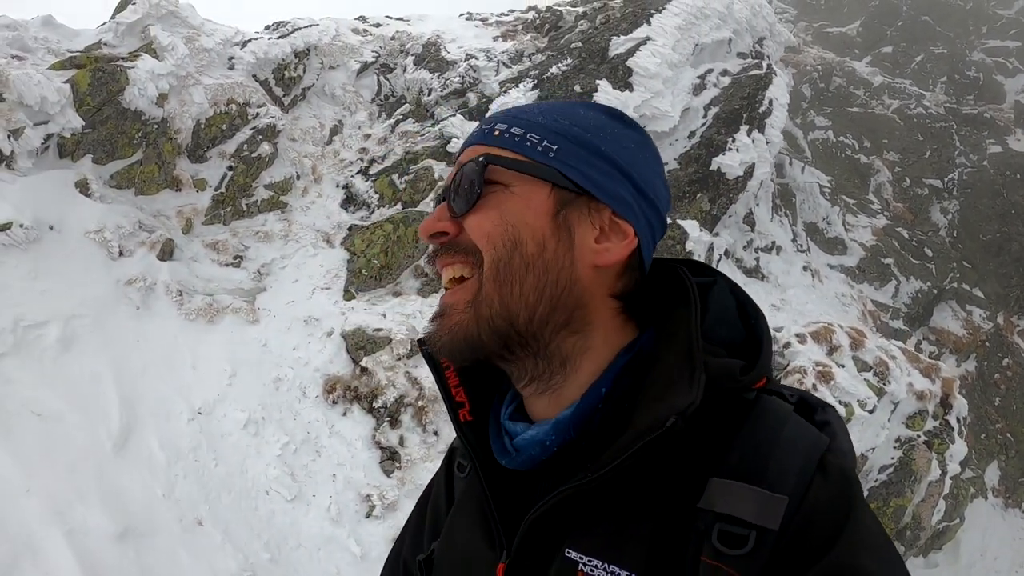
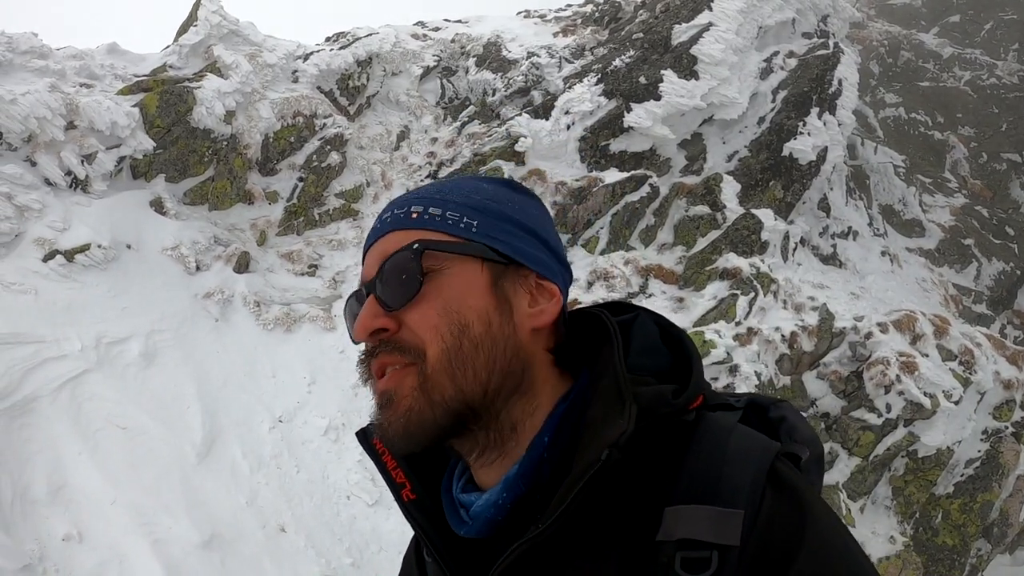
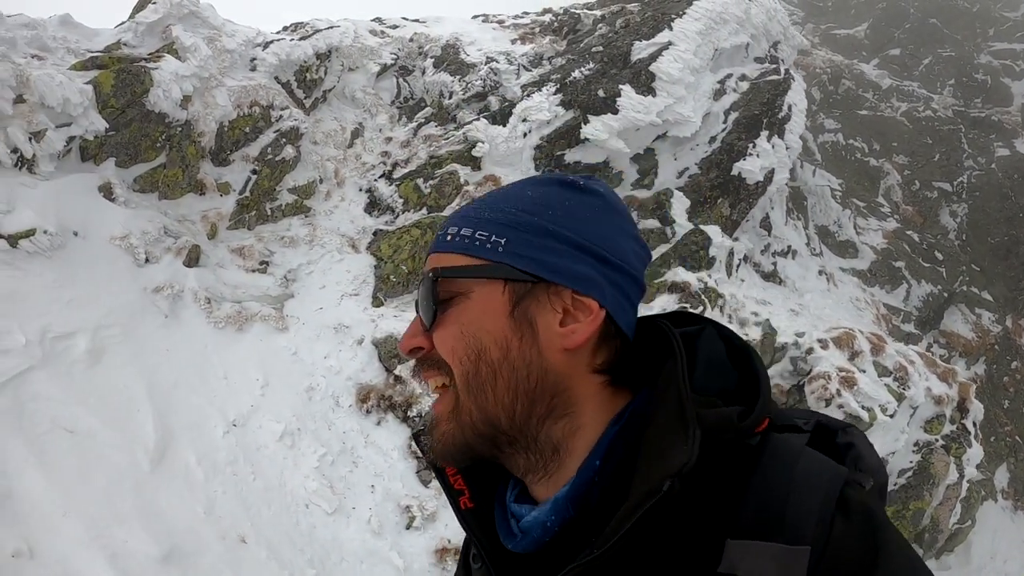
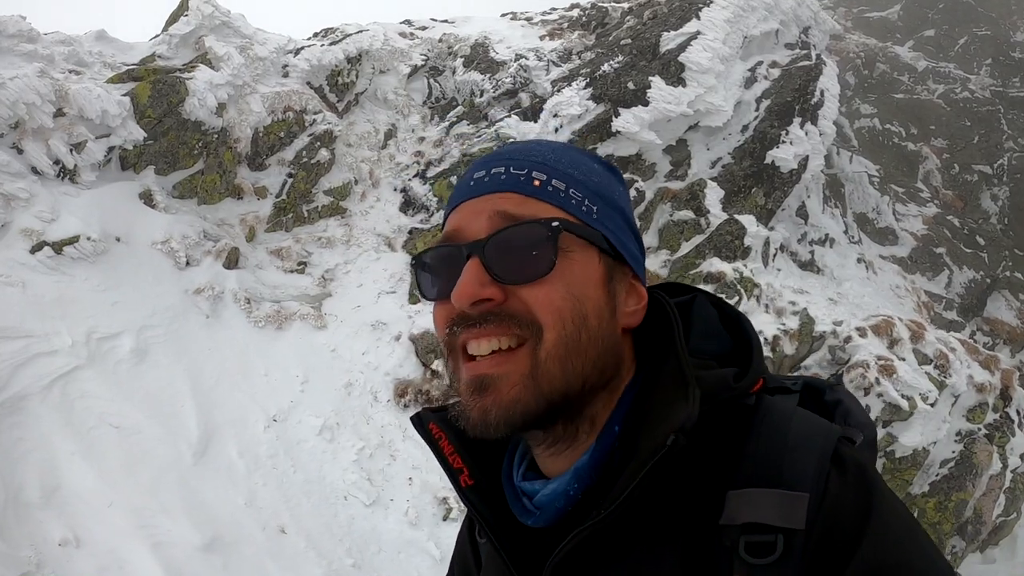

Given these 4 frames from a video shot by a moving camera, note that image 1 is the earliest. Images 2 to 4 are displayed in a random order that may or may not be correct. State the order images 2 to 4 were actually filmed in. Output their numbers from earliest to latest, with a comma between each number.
3, 4, 2
